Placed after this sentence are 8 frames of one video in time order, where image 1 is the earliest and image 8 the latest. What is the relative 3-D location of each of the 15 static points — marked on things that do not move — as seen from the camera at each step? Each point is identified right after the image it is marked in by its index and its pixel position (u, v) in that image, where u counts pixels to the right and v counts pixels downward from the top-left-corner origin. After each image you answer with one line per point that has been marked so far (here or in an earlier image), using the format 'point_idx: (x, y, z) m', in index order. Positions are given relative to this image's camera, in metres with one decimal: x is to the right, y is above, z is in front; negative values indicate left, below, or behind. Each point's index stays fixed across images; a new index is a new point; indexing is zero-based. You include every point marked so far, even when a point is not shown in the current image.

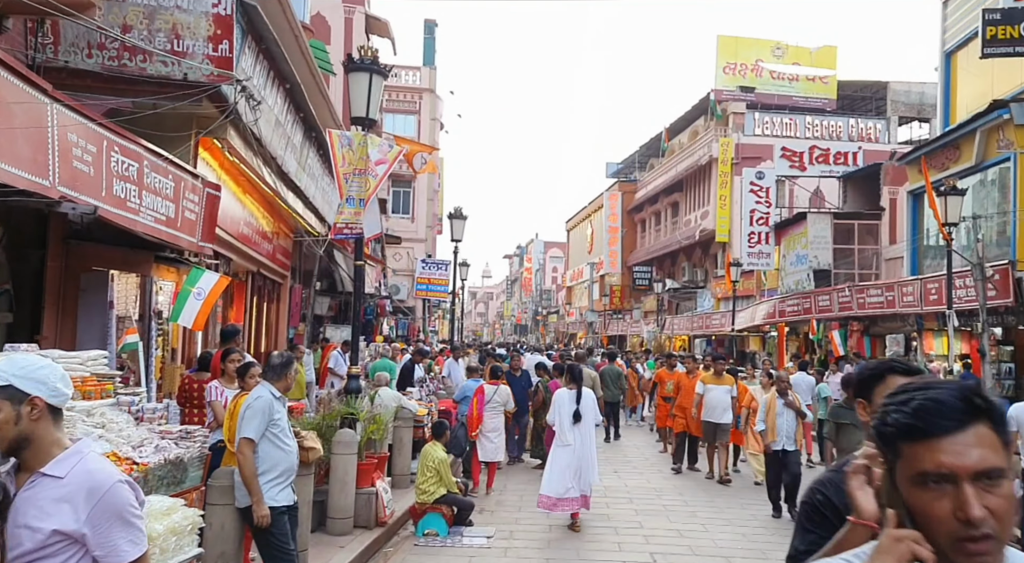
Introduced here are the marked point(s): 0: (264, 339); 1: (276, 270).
0: (-5.2, -1.2, +19.1) m
1: (-5.0, +0.2, +19.3) m
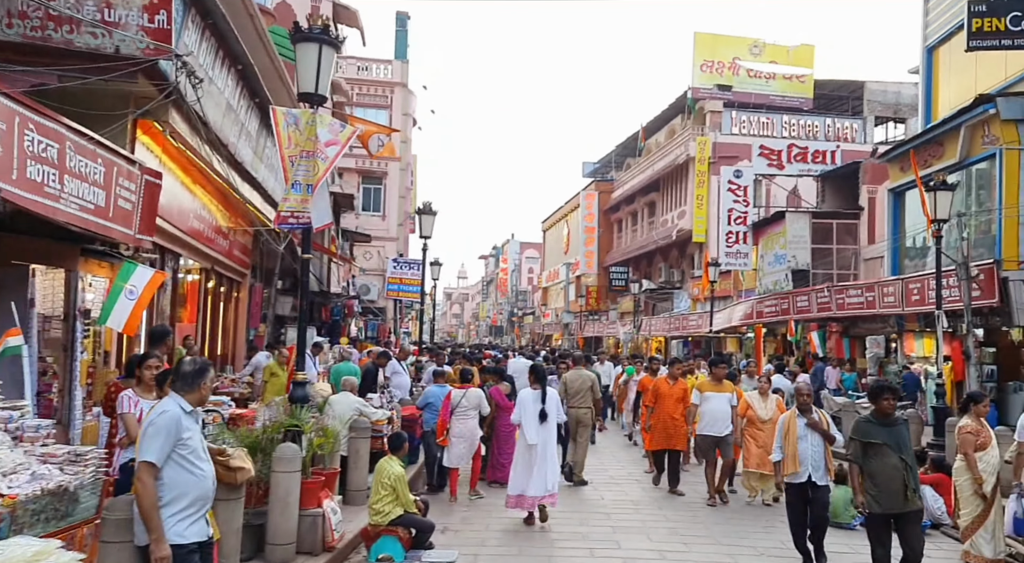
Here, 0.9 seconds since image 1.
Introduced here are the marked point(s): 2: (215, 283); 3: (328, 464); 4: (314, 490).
0: (-5.7, -1.2, +18.1) m
1: (-5.5, +0.3, +18.4) m
2: (-5.6, 0.0, +17.6) m
3: (-1.6, -1.6, +7.9) m
4: (-1.5, -1.6, +7.2) m
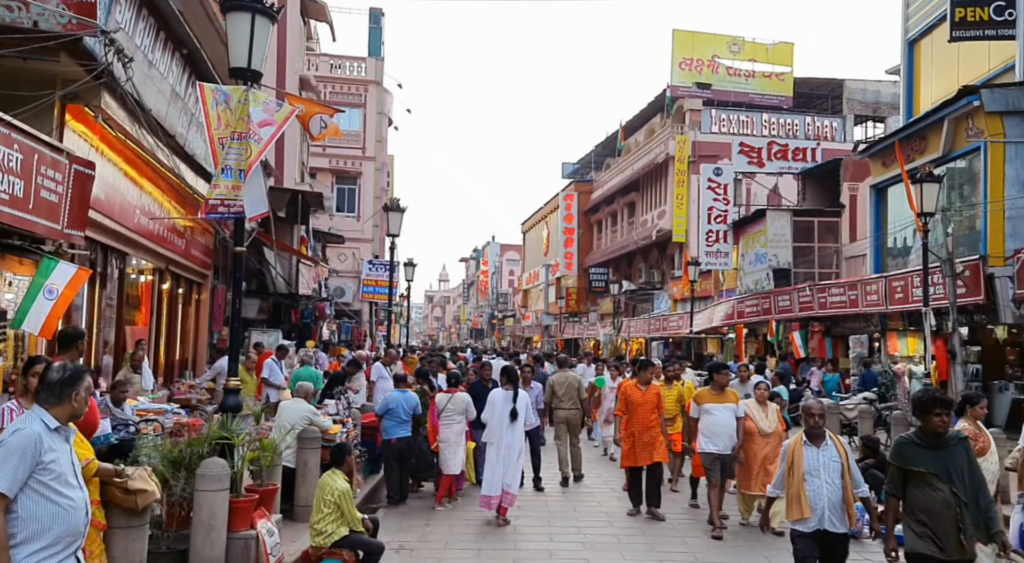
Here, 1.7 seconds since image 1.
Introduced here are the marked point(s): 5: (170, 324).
0: (-6.2, -1.2, +17.3) m
1: (-6.0, +0.3, +17.5) m
2: (-6.1, 0.0, +16.8) m
3: (-1.9, -1.5, +7.1) m
4: (-1.8, -1.6, +6.5) m
5: (-6.2, -0.8, +17.0) m
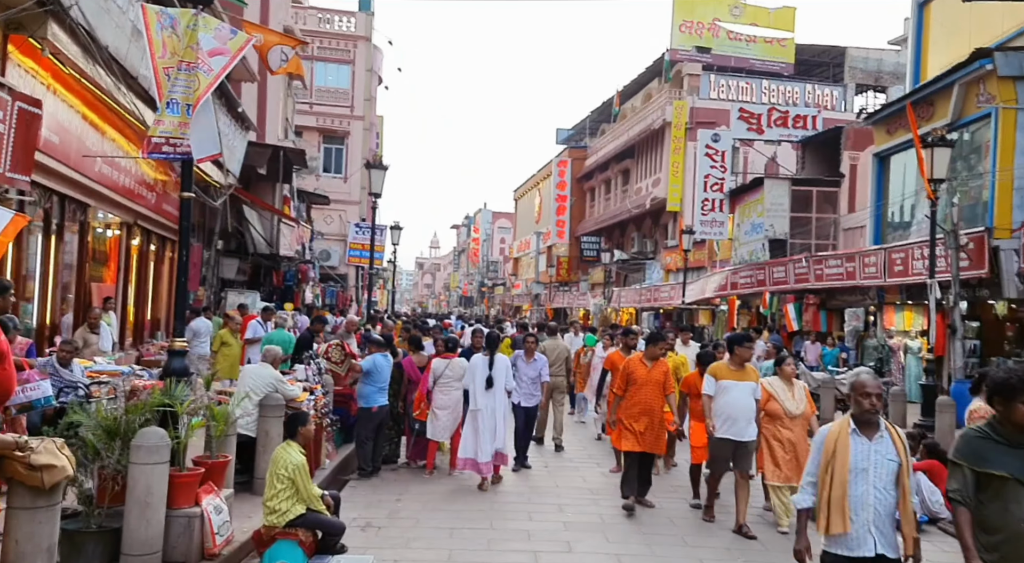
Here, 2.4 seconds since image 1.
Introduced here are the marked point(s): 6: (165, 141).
0: (-6.5, -0.4, +16.6) m
1: (-6.3, +1.0, +16.7) m
2: (-6.4, +0.7, +16.0) m
3: (-2.0, -1.2, +6.4) m
4: (-2.0, -1.3, +5.8) m
5: (-6.5, 0.0, +16.3) m
6: (-2.2, +0.9, +6.0) m
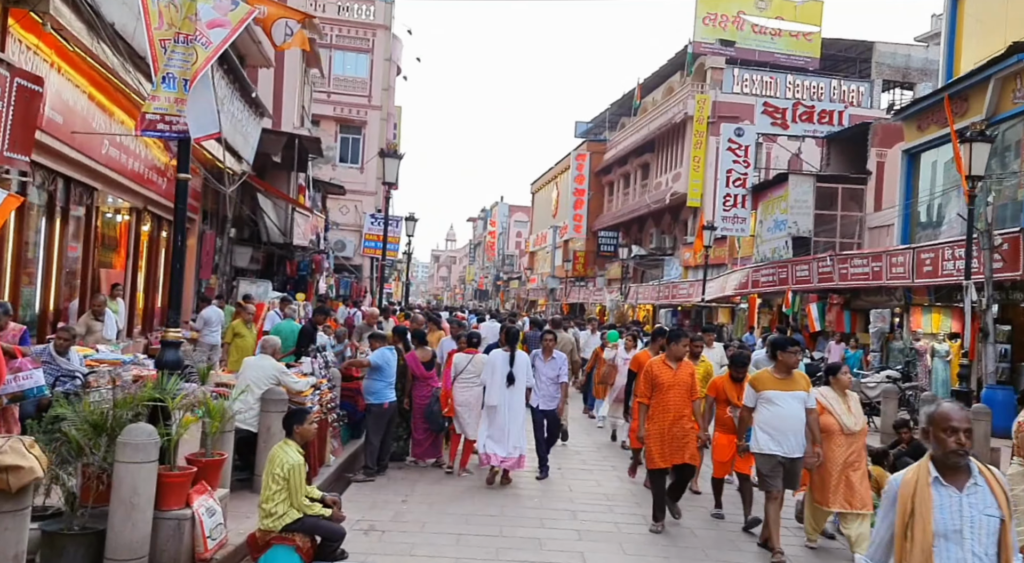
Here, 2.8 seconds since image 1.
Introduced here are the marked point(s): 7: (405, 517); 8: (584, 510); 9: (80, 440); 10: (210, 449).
0: (-6.2, -0.2, +16.3) m
1: (-6.0, +1.2, +16.4) m
2: (-6.1, +0.9, +15.7) m
3: (-1.9, -1.1, +6.1) m
4: (-1.9, -1.2, +5.4) m
5: (-6.2, +0.2, +16.0) m
6: (-2.1, +1.0, +5.6) m
7: (-0.9, -1.9, +7.6) m
8: (+0.6, -2.0, +8.3) m
9: (-2.4, -0.9, +5.2) m
10: (-2.0, -1.1, +6.1) m
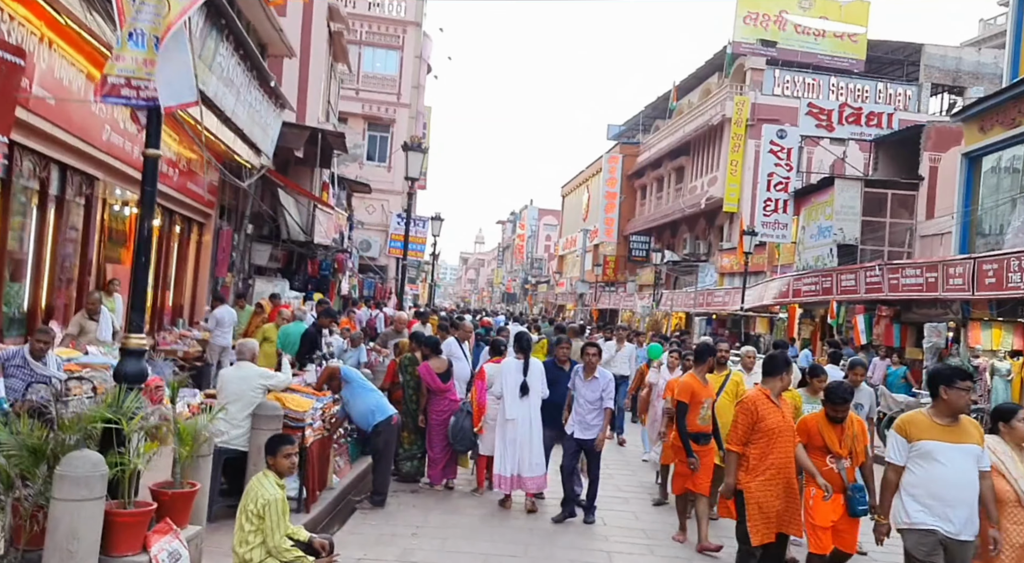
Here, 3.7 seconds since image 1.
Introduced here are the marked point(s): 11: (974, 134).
0: (-5.7, -0.2, +15.4) m
1: (-5.4, +1.3, +15.6) m
2: (-5.6, +1.0, +14.8) m
3: (-1.8, -1.1, +5.1) m
4: (-1.8, -1.2, +4.4) m
5: (-5.7, +0.3, +15.1) m
6: (-1.9, +1.0, +4.7) m
7: (-0.7, -1.9, +6.6) m
8: (+0.9, -2.1, +7.2) m
9: (-2.2, -0.8, +4.2) m
10: (-1.8, -1.1, +5.1) m
11: (+9.4, +3.0, +19.1) m
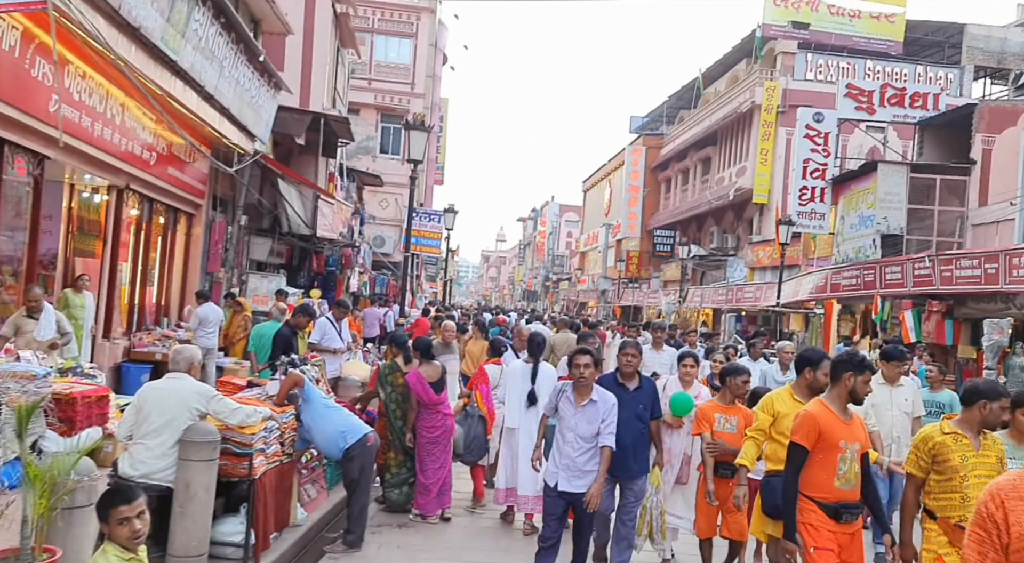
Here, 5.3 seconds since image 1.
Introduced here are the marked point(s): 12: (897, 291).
0: (-5.5, -0.1, +14.0) m
1: (-5.2, +1.4, +14.1) m
2: (-5.4, +1.0, +13.4) m
3: (-1.8, -1.0, +3.6) m
4: (-1.8, -1.1, +2.9) m
5: (-5.5, +0.3, +13.7) m
6: (-2.0, +1.1, +3.2) m
7: (-0.6, -1.9, +5.1) m
8: (+0.9, -2.0, +5.6) m
9: (-2.3, -0.8, +2.7) m
10: (-1.8, -1.0, +3.6) m
11: (+9.7, +3.1, +17.3) m
12: (+8.2, -0.2, +19.9) m
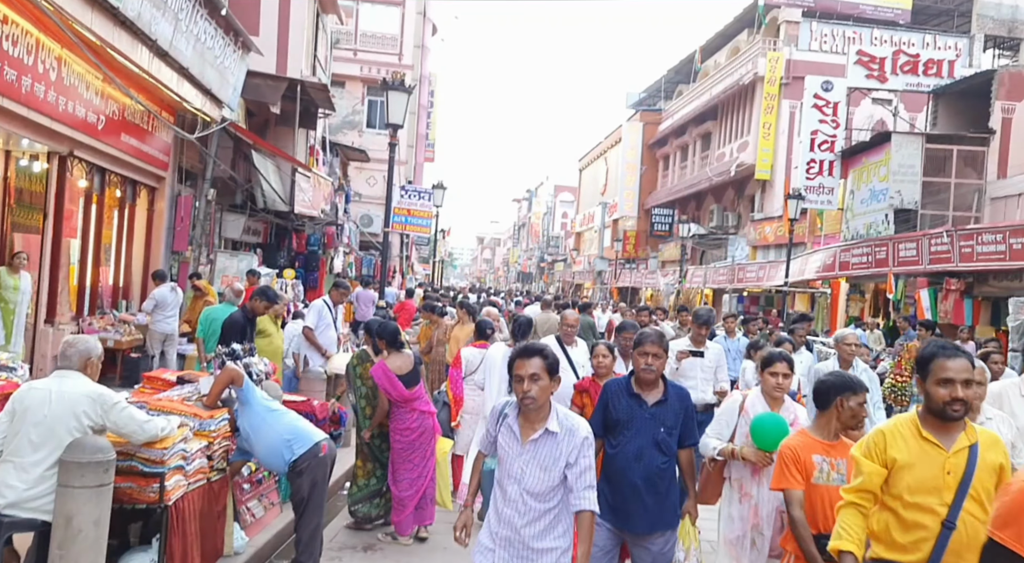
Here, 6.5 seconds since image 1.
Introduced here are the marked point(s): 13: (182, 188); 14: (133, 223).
0: (-5.6, +0.2, +12.7) m
1: (-5.3, +1.6, +12.8) m
2: (-5.5, +1.3, +12.1) m
3: (-1.9, -0.9, +2.3) m
4: (-1.9, -1.0, +1.7) m
5: (-5.6, +0.6, +12.4) m
6: (-2.0, +1.2, +1.9) m
7: (-0.7, -1.7, +3.9) m
8: (+0.8, -1.8, +4.4) m
9: (-2.3, -0.7, +1.4) m
10: (-1.9, -0.9, +2.4) m
11: (+9.5, +3.6, +16.0) m
12: (+8.1, +0.3, +18.7) m
13: (-5.5, +1.5, +15.6) m
14: (-5.7, +0.9, +13.9) m
